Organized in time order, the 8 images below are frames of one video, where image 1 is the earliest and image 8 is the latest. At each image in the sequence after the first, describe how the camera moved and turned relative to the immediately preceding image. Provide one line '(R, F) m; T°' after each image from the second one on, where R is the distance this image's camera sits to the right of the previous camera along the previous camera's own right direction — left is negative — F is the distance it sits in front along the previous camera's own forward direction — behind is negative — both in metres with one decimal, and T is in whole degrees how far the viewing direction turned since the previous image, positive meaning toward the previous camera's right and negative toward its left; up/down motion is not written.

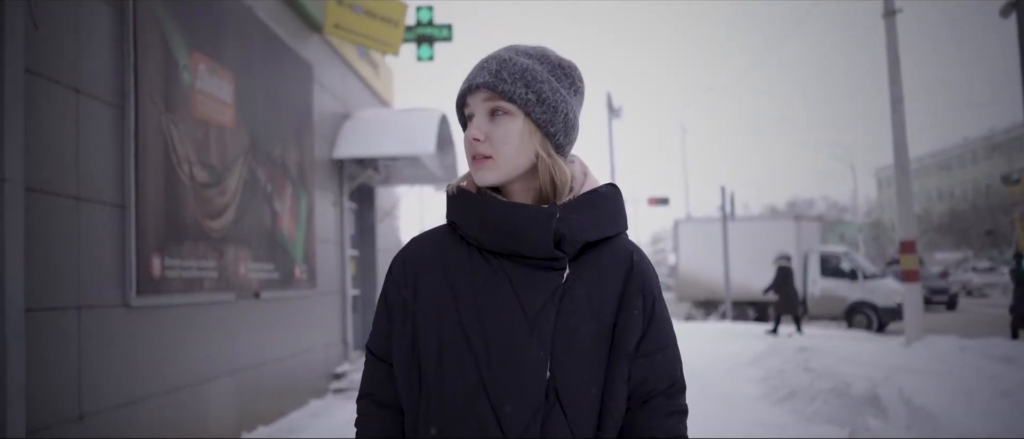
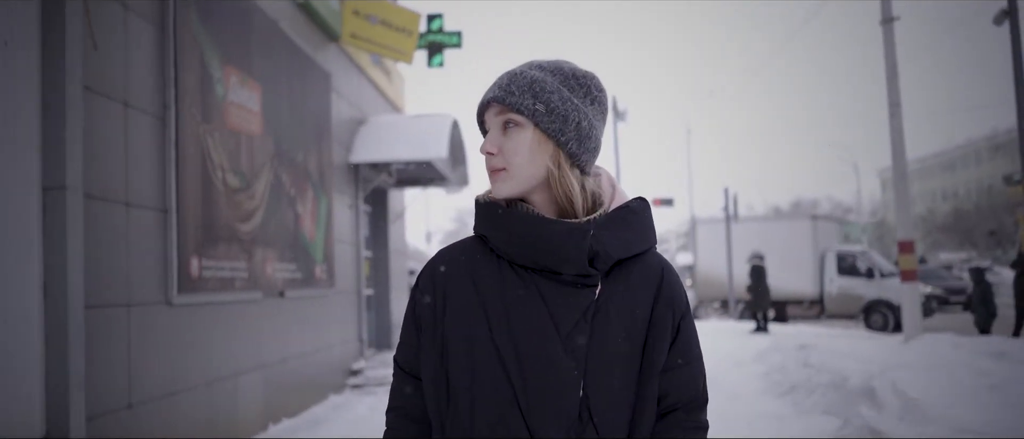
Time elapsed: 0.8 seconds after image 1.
(-0.1, -0.3) m; 0°
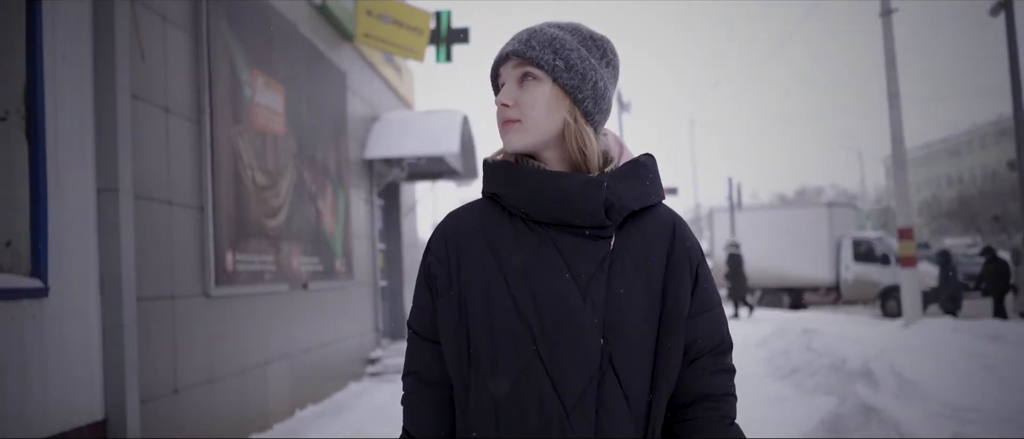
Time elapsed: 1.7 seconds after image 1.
(-0.1, -0.3) m; 0°
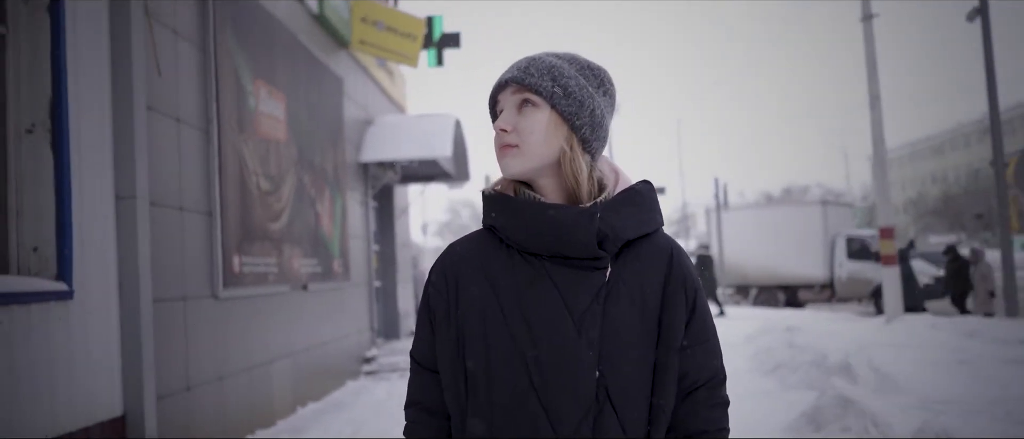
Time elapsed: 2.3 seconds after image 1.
(0.0, -0.2) m; +1°
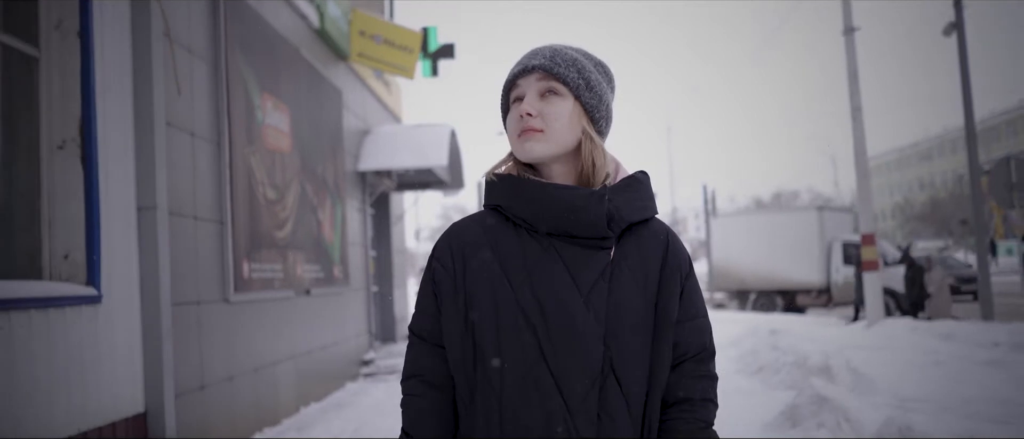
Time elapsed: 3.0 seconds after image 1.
(0.0, -0.3) m; +1°
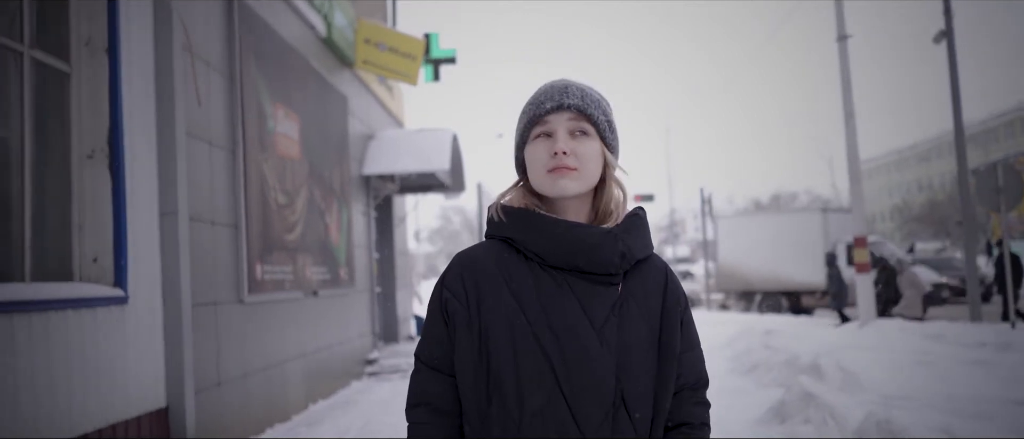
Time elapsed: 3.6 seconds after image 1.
(0.0, -0.2) m; 0°
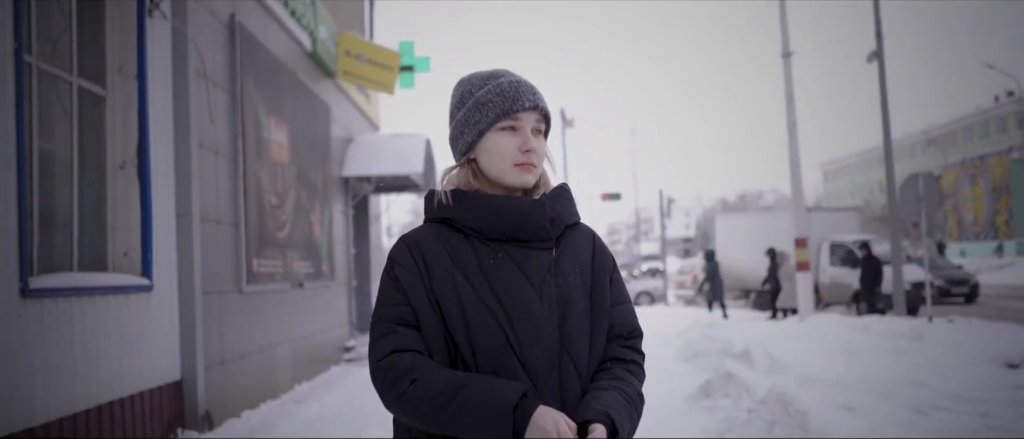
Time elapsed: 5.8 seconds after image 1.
(0.0, -0.8) m; +3°
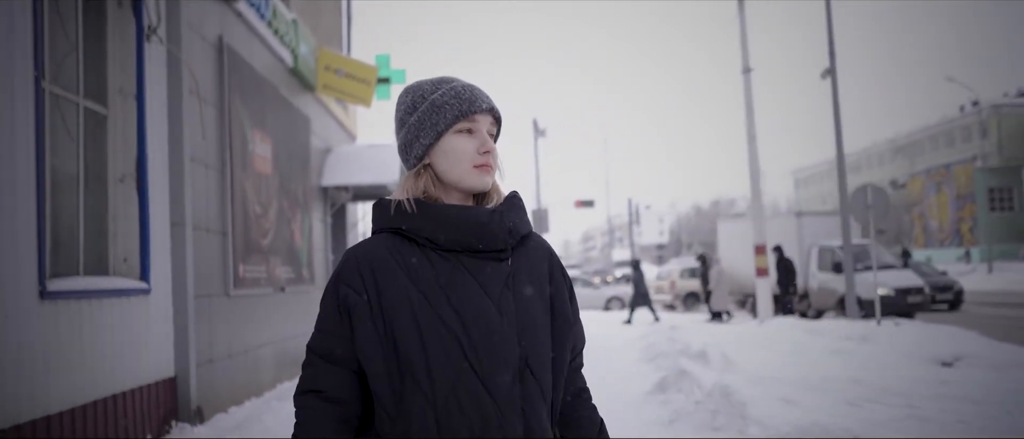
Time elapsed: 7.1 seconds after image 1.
(+0.1, -0.5) m; +2°
